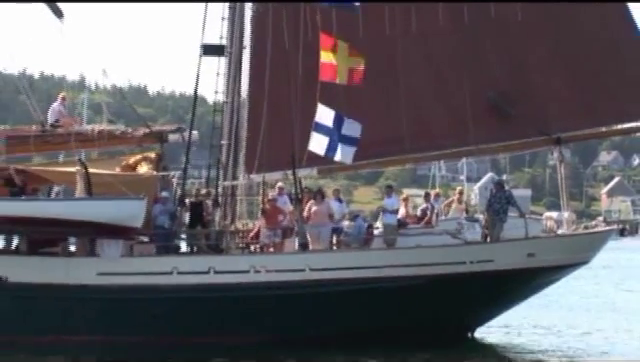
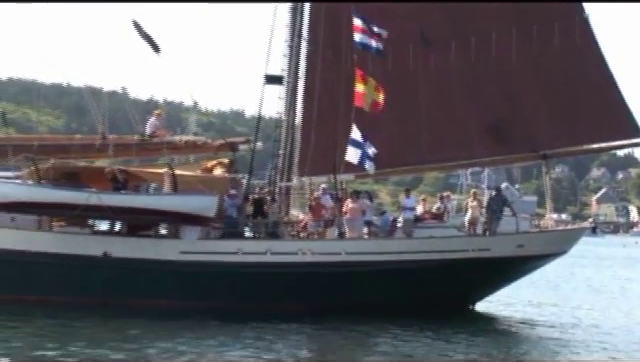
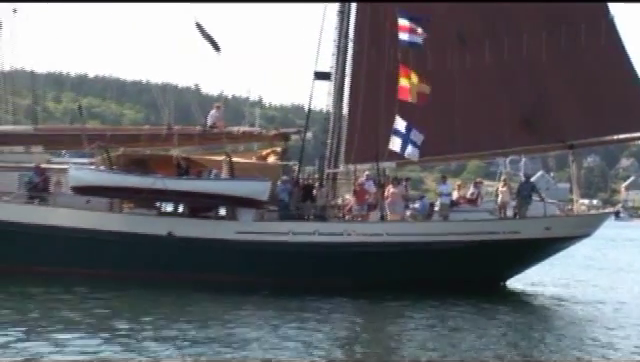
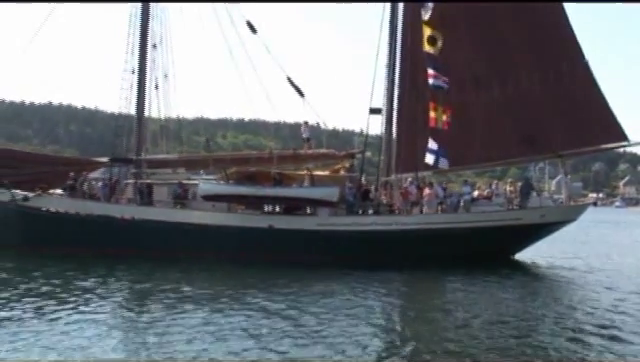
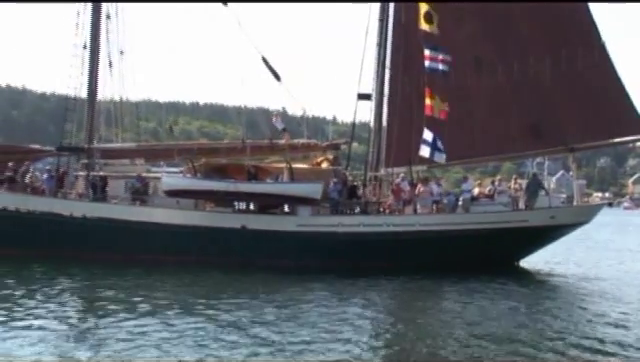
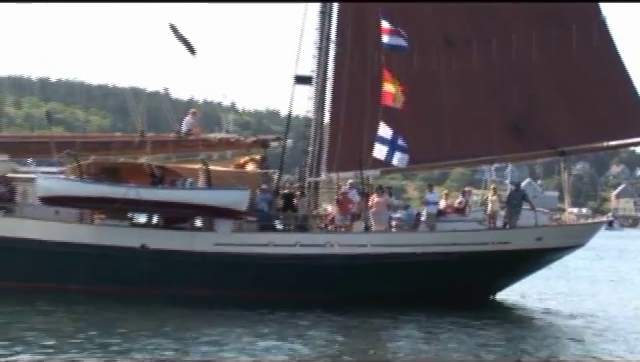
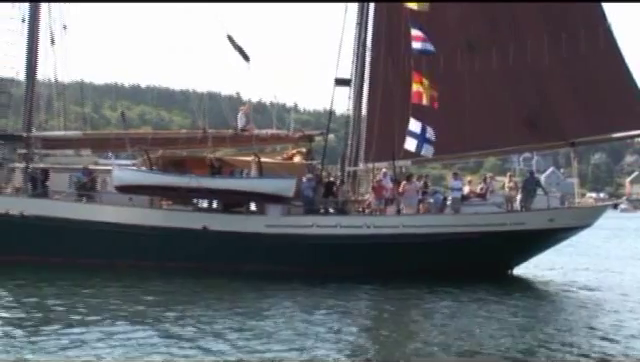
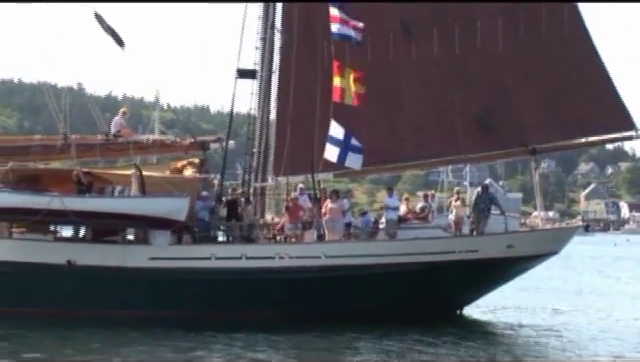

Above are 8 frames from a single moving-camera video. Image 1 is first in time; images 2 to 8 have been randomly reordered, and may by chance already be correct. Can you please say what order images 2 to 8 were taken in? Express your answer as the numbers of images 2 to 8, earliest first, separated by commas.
8, 2, 6, 3, 7, 5, 4
